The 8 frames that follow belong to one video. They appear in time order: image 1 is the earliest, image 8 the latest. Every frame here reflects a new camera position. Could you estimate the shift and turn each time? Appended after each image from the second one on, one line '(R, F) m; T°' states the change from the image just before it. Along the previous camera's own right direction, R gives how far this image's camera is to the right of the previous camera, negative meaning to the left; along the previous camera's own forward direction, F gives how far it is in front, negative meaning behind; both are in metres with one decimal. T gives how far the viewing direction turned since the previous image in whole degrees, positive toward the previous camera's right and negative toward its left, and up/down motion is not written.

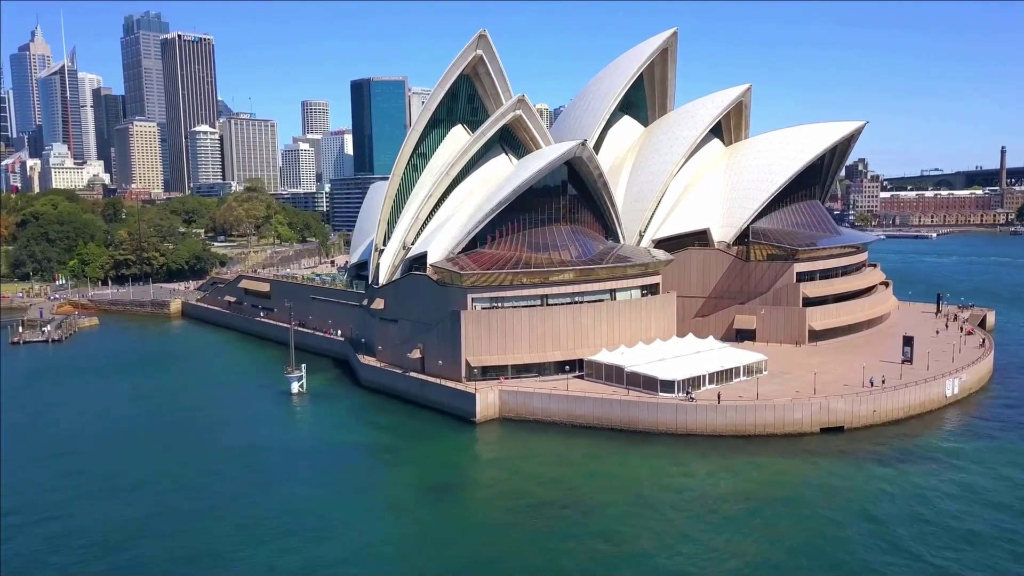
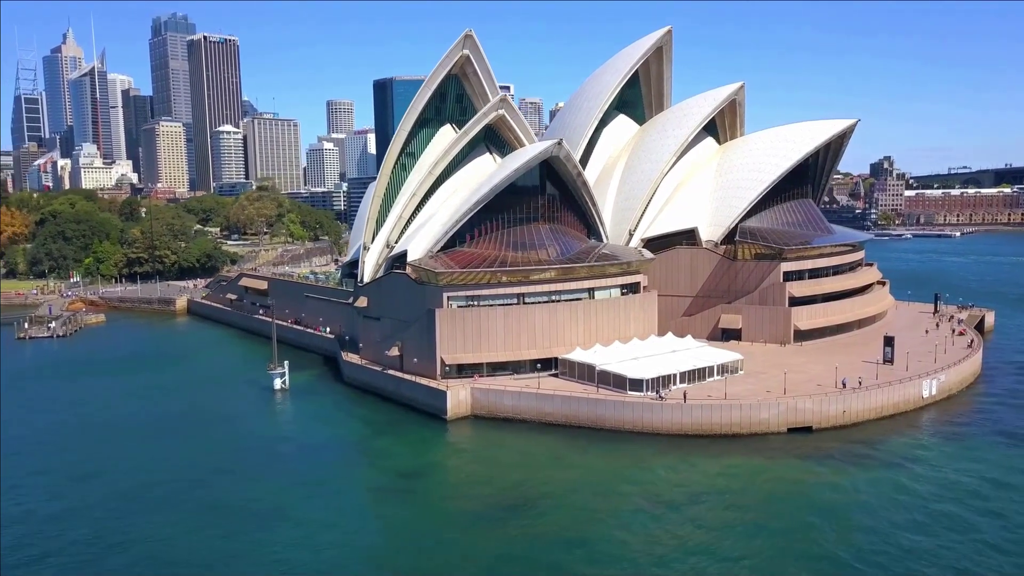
(+2.2, -0.1) m; -2°
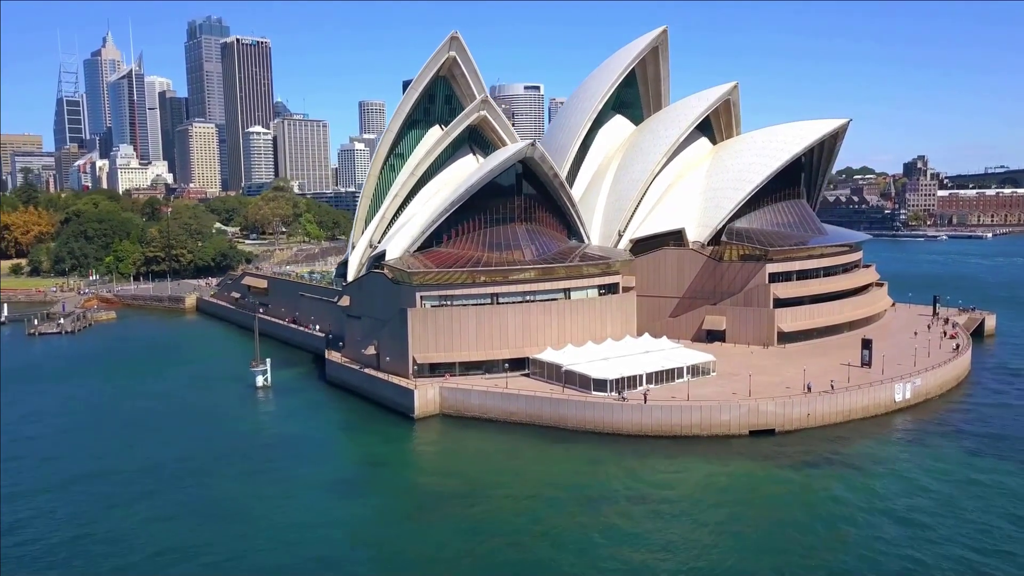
(+2.6, -0.1) m; -2°
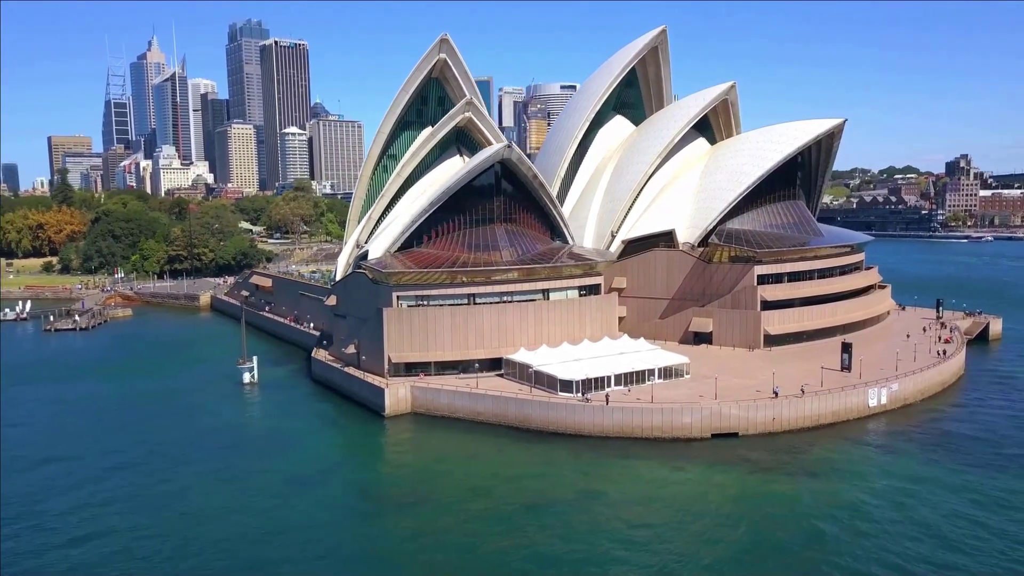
(+2.7, -0.1) m; -3°
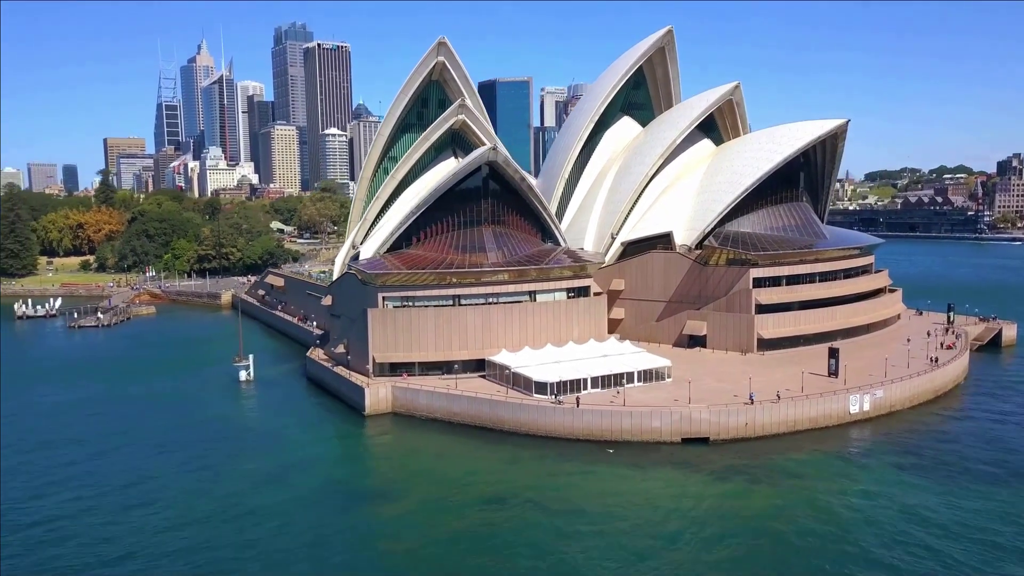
(+2.6, -0.1) m; -3°
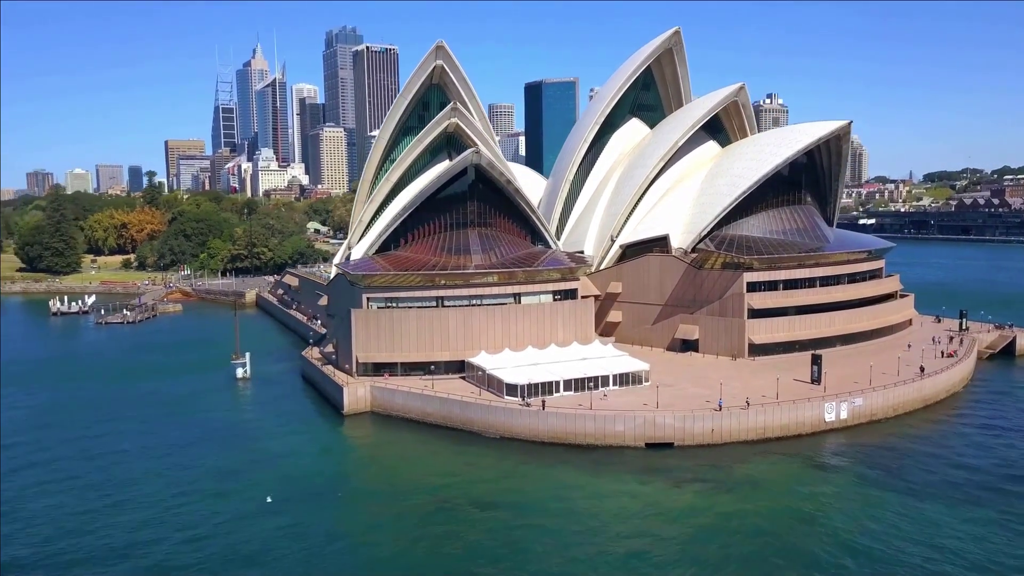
(+3.0, -0.1) m; -3°
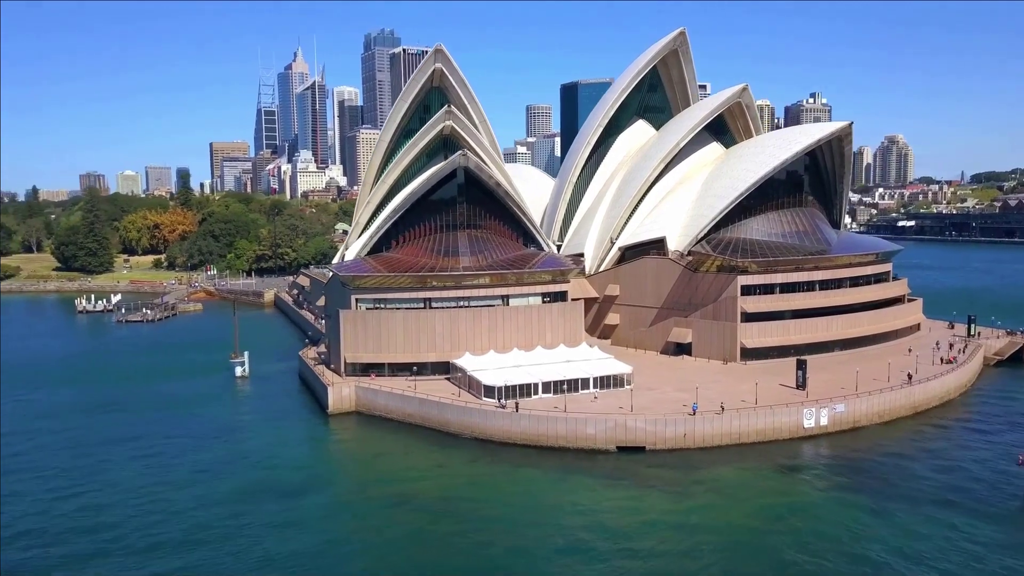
(+2.4, -0.1) m; -3°
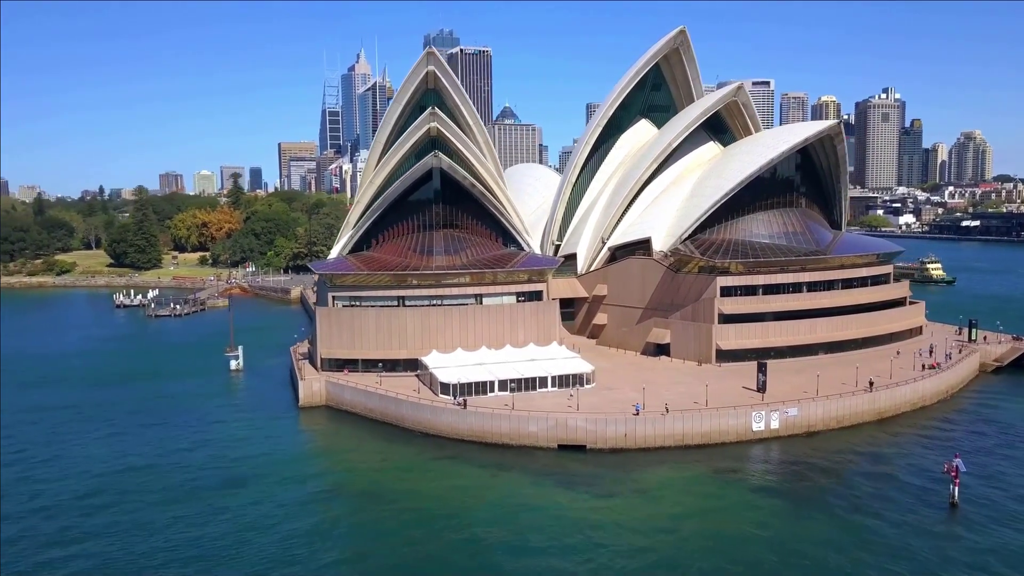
(+4.3, -0.4) m; -4°
